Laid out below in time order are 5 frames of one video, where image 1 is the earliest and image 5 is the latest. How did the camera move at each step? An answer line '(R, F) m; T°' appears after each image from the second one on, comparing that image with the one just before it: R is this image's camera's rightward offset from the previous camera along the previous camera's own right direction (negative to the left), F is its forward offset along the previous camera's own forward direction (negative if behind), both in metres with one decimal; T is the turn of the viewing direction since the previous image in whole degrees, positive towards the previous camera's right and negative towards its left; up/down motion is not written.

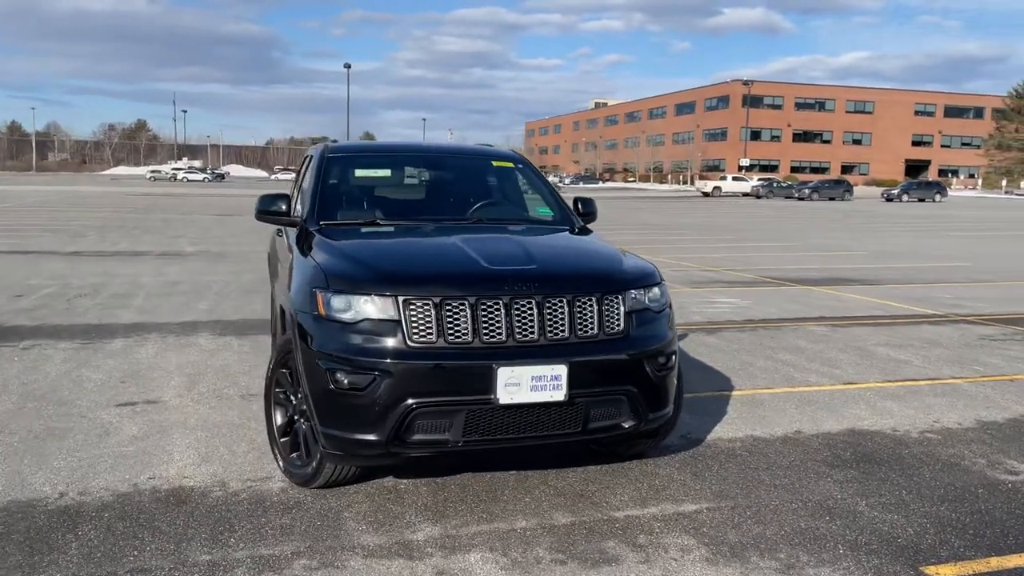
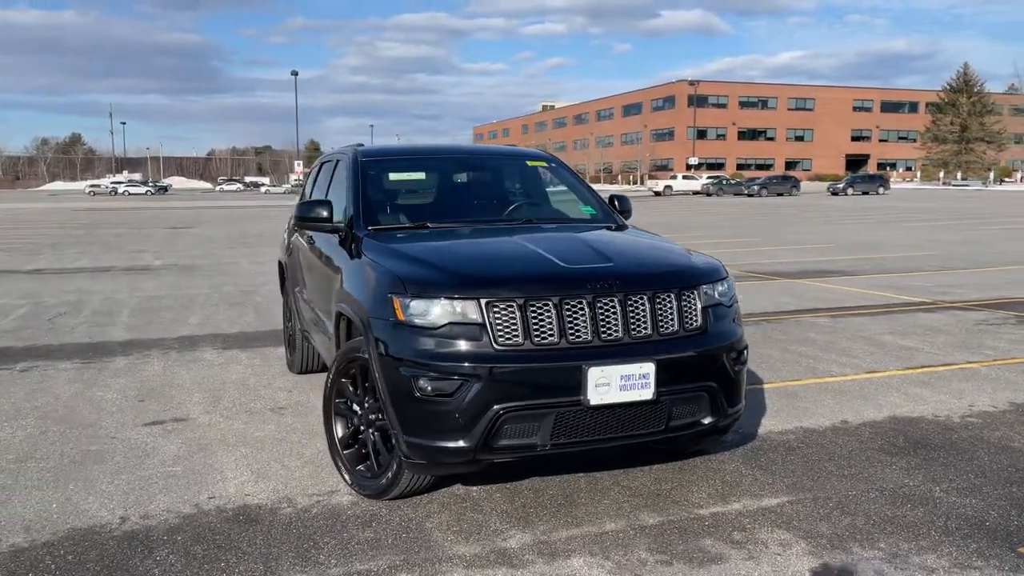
(-0.6, +0.1) m; +3°
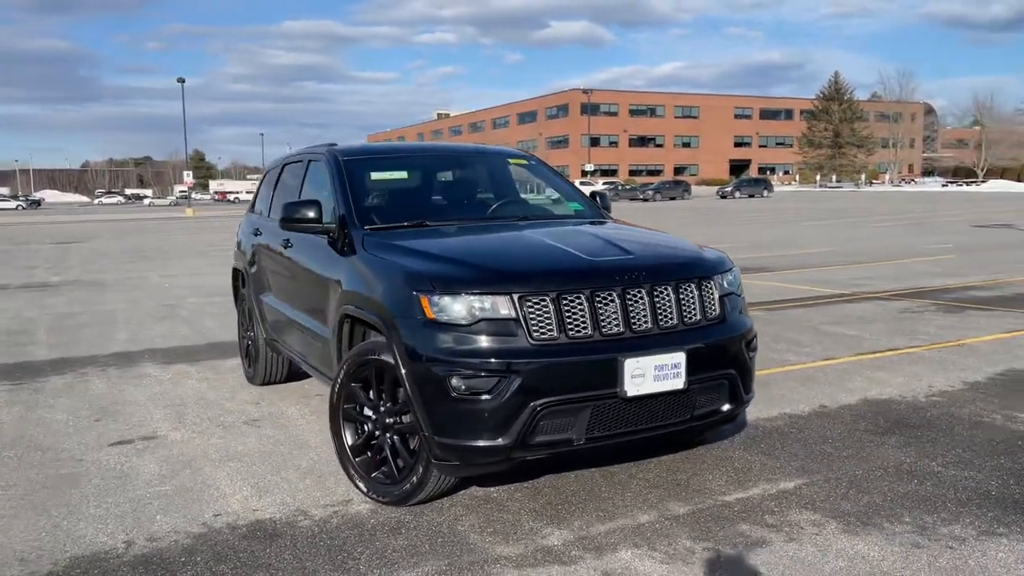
(-0.6, +0.1) m; +7°
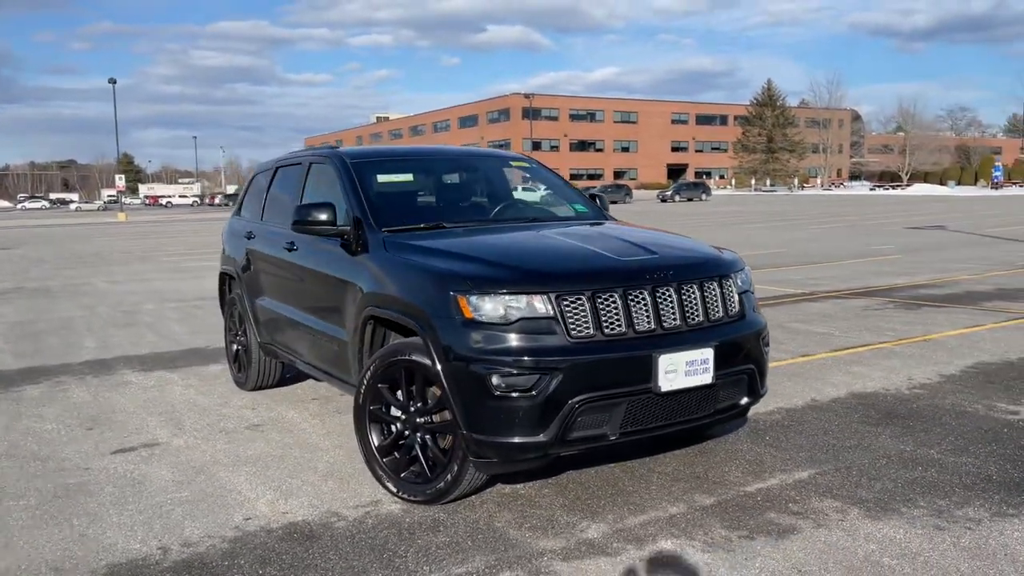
(-0.4, -0.1) m; +4°
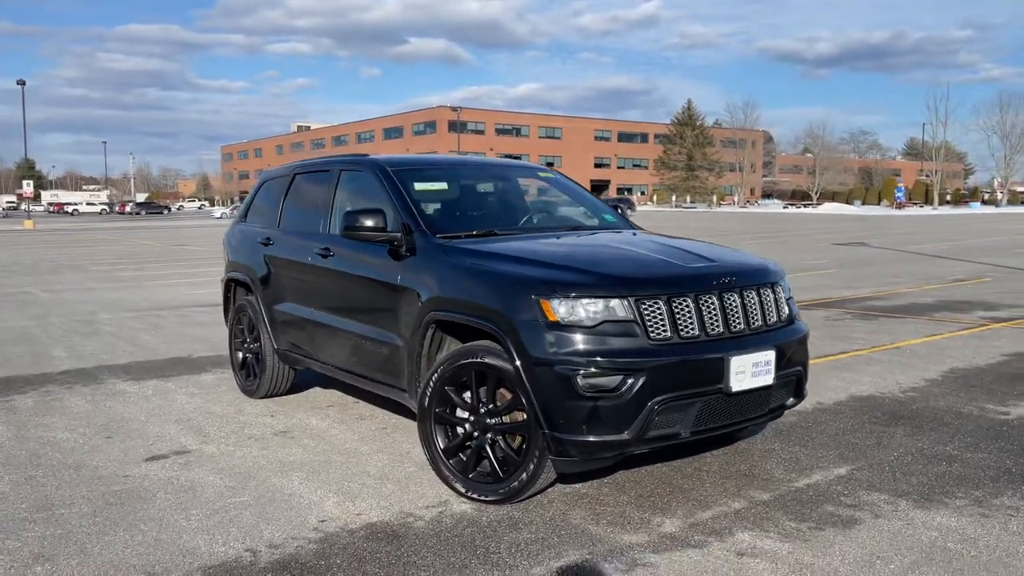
(-0.7, -0.1) m; +5°
